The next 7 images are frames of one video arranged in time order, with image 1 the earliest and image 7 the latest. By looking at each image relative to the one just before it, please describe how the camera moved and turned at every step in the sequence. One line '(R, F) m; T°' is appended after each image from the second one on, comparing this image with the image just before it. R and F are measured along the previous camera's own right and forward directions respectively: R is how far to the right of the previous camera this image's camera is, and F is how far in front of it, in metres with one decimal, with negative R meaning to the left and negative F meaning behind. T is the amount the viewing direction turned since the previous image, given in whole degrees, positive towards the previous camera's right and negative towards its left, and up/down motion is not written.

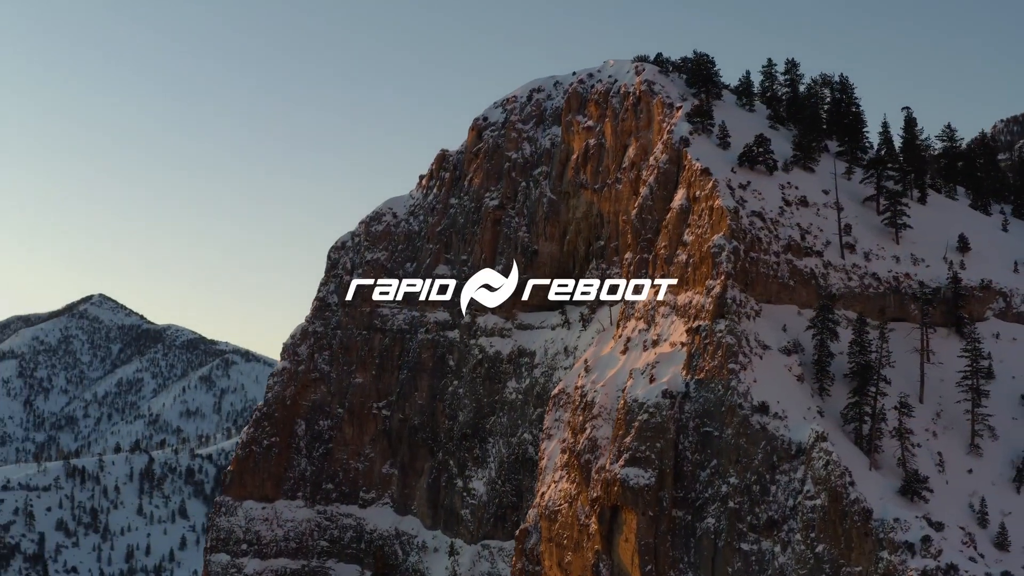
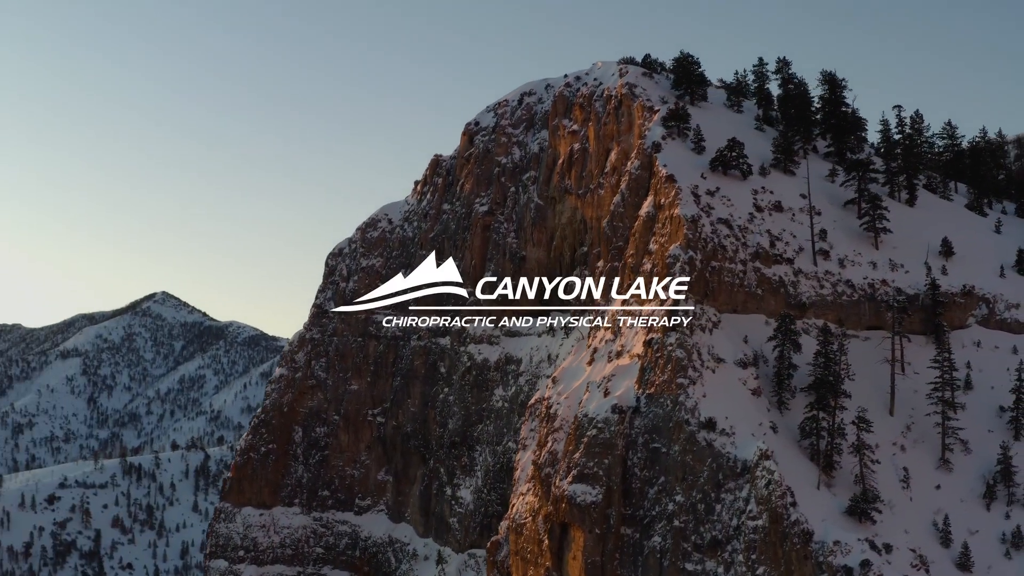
(+5.8, +1.0) m; -3°
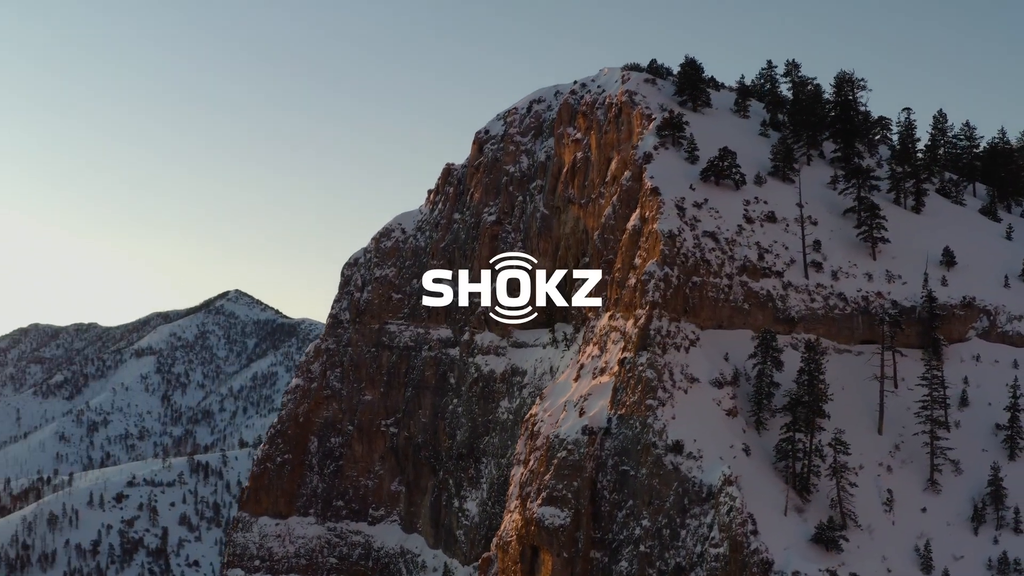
(+5.1, +0.8) m; -3°
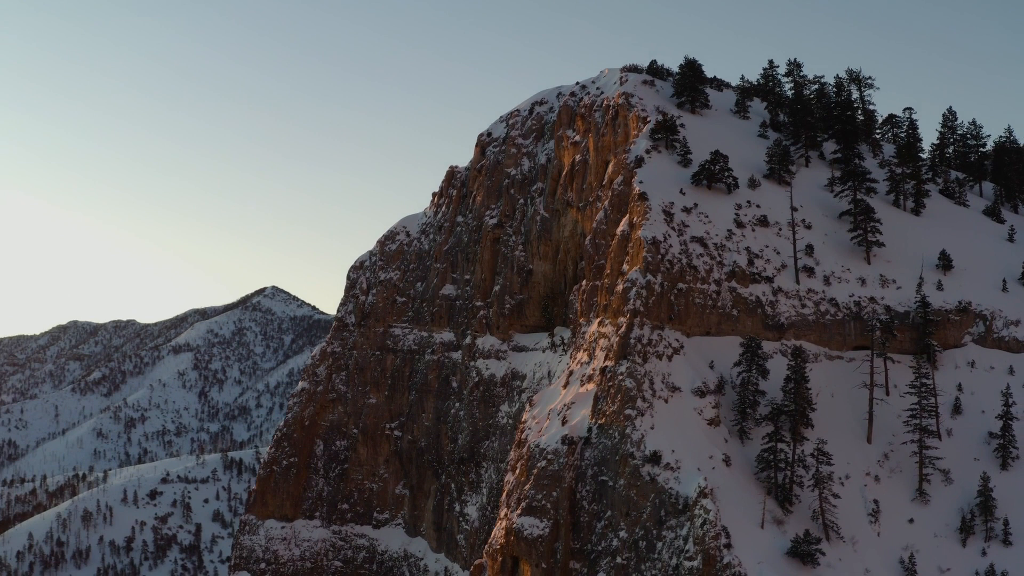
(+2.8, +0.4) m; -2°
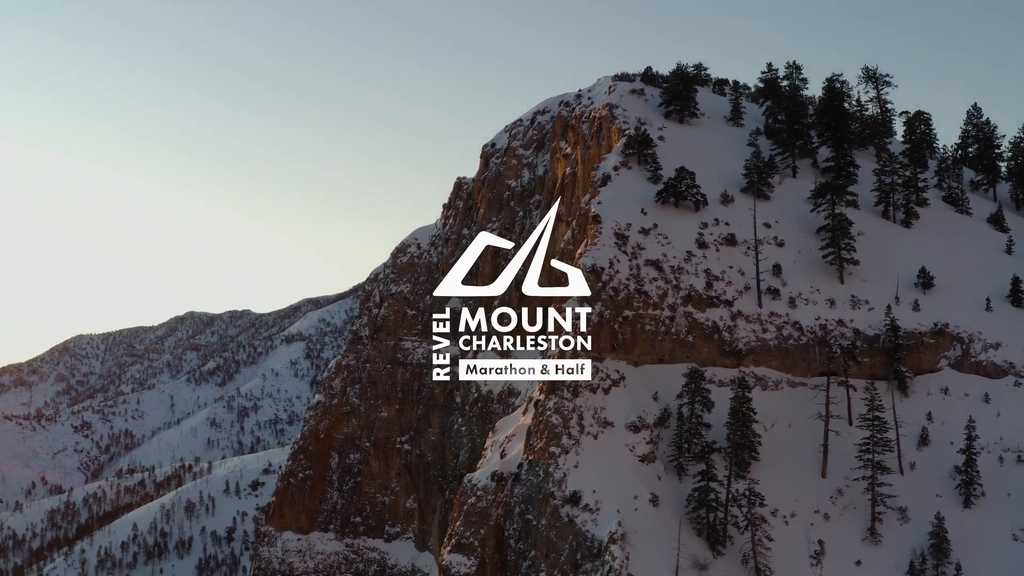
(+8.9, +1.6) m; -5°
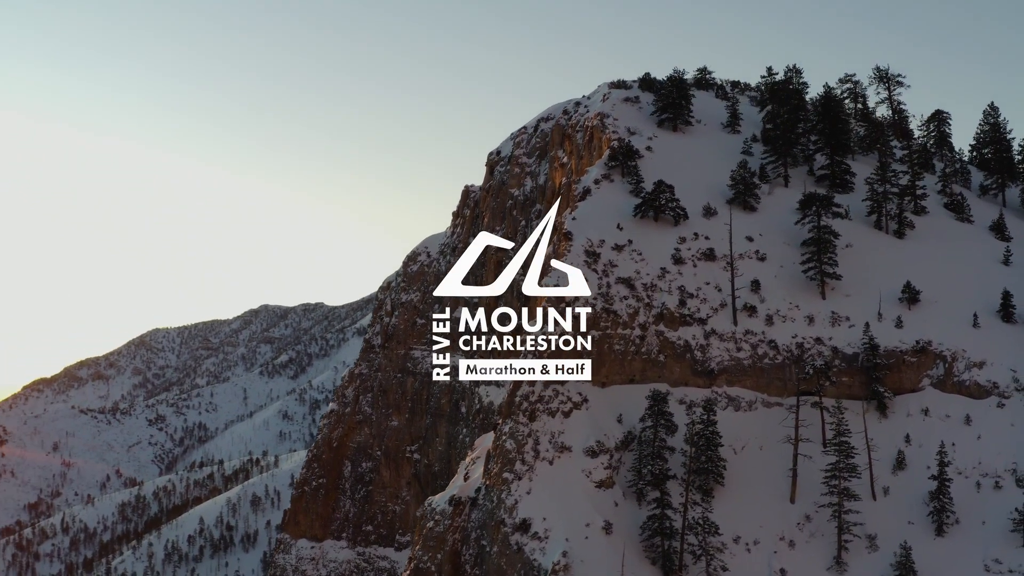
(+5.6, +0.7) m; -3°
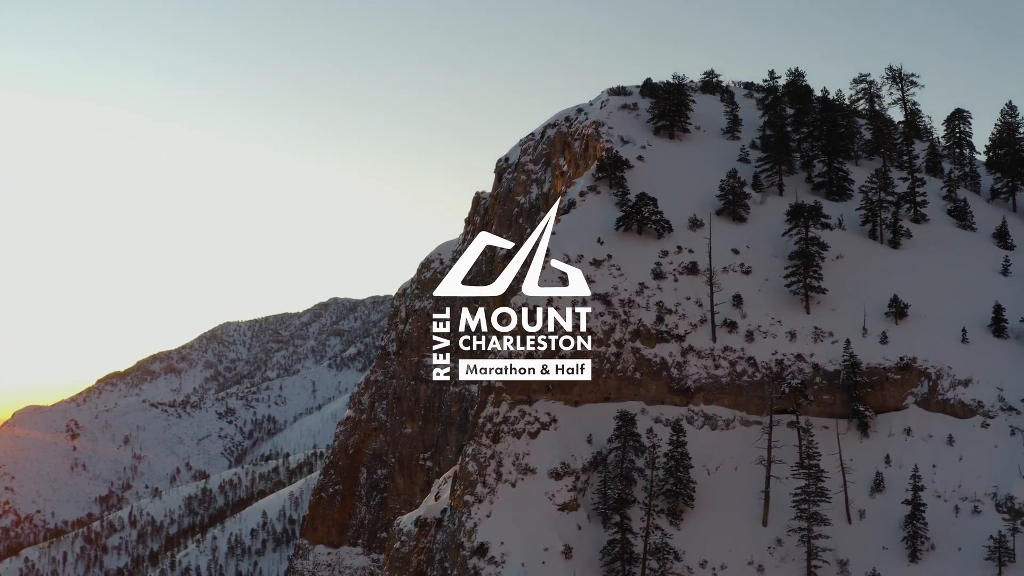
(+5.0, +0.5) m; -3°
